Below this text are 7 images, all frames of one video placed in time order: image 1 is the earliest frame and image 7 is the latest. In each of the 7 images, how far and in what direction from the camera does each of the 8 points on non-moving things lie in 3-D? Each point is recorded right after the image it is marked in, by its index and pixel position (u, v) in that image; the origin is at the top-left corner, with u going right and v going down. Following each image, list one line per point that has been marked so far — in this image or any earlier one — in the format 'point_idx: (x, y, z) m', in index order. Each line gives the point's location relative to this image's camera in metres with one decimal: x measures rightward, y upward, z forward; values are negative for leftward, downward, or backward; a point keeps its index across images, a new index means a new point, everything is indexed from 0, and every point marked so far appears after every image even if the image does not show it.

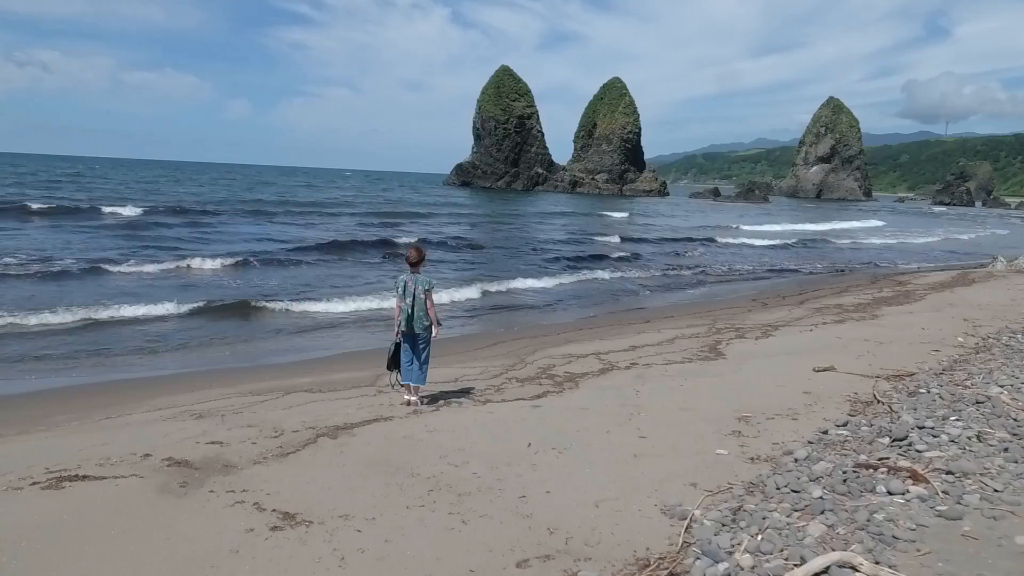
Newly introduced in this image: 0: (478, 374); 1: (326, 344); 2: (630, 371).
0: (-0.3, -0.7, +6.2) m
1: (-2.1, -0.5, +7.8) m
2: (+1.0, -0.7, +6.1) m
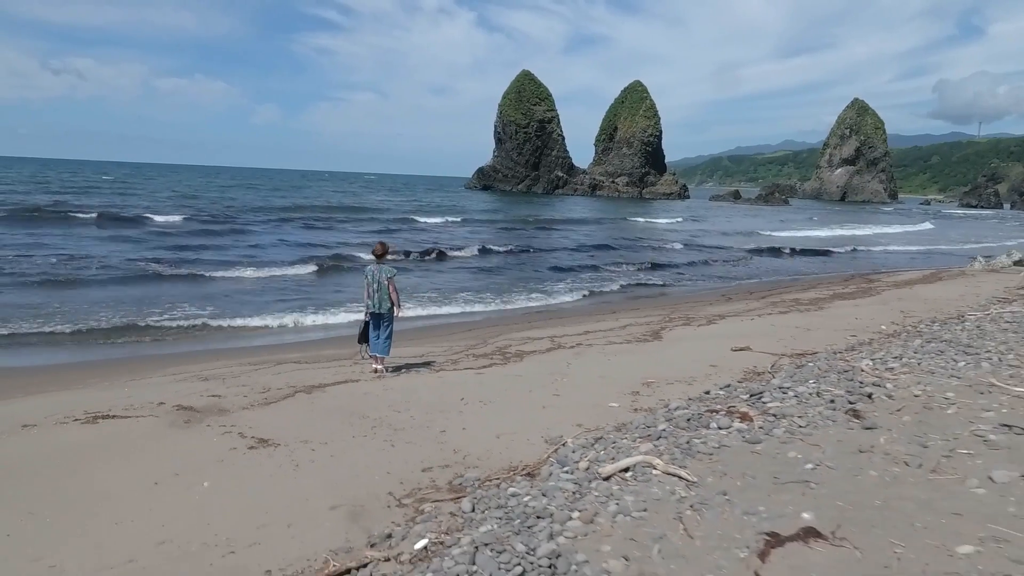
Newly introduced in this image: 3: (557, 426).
0: (-0.7, -0.6, +7.2) m
1: (-2.5, -0.4, +9.0) m
2: (+0.6, -0.6, +7.2) m
3: (+0.3, -0.9, +4.7) m
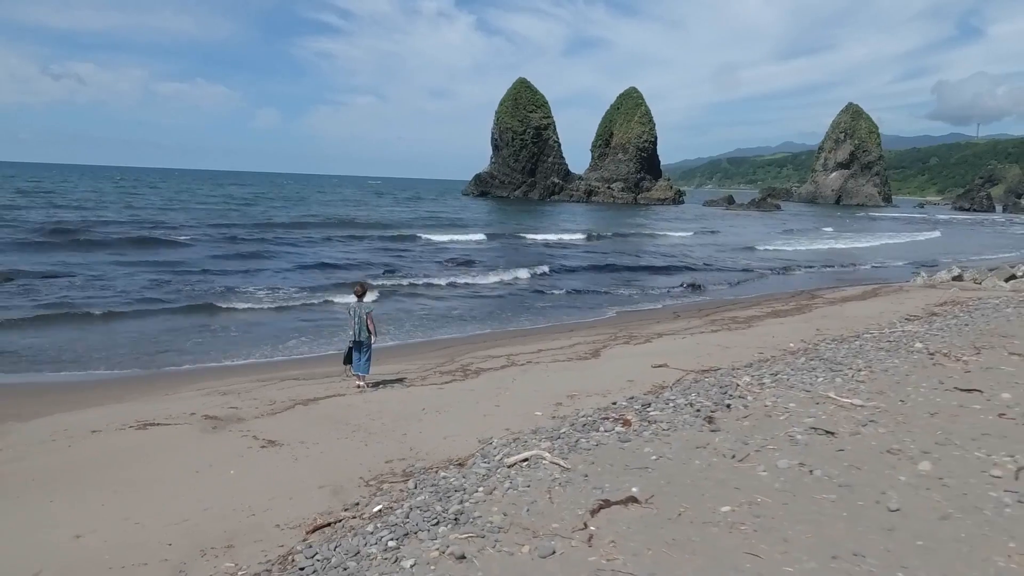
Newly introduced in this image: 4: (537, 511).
0: (-1.2, -1.0, +8.8) m
1: (-2.9, -0.8, +10.6) m
2: (+0.1, -0.9, +8.7) m
3: (-0.2, -1.2, +6.3) m
4: (+0.2, -1.4, +4.4) m
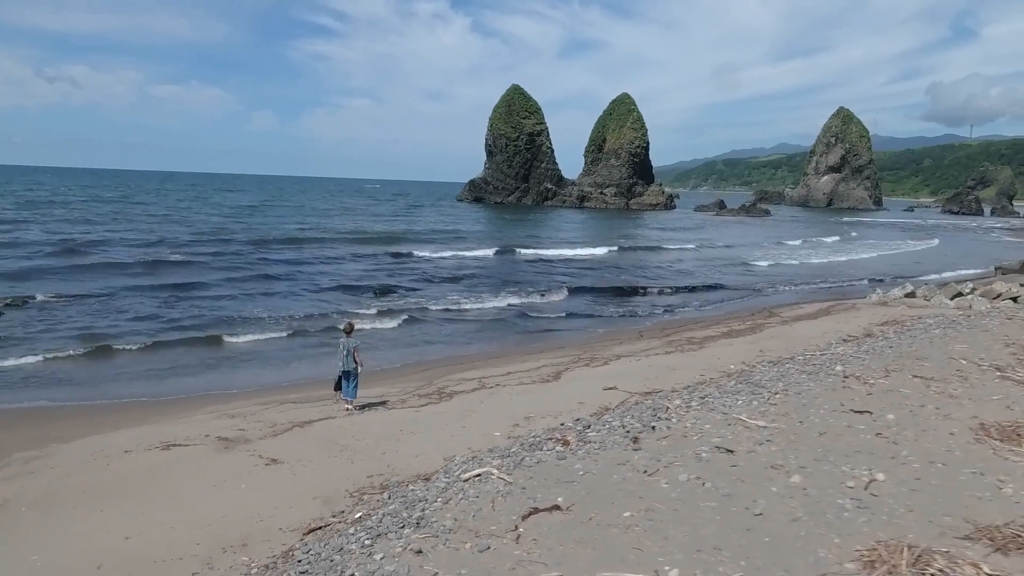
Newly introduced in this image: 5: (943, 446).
0: (-1.6, -1.4, +10.1) m
1: (-3.4, -1.3, +11.9) m
2: (-0.3, -1.4, +10.1) m
3: (-0.6, -1.7, +7.6) m
4: (-0.2, -1.8, +5.7) m
5: (+4.4, -1.6, +7.4) m
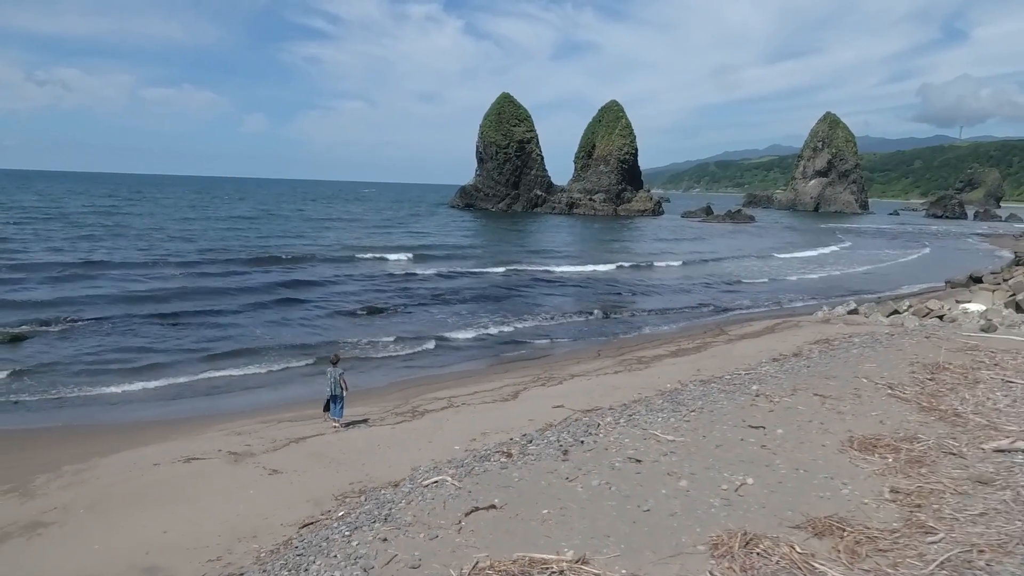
0: (-2.2, -2.0, +11.9) m
1: (-4.0, -1.8, +13.6) m
2: (-0.9, -2.0, +11.9) m
3: (-1.2, -2.2, +9.4) m
4: (-0.8, -2.3, +7.6) m
5: (+3.8, -2.1, +9.3) m
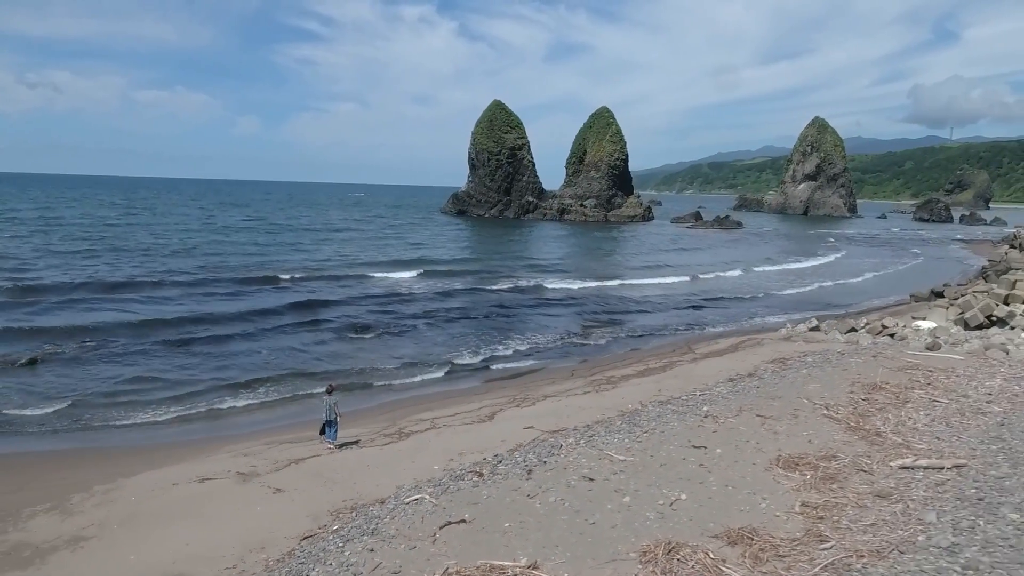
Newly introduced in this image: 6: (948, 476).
0: (-2.6, -2.6, +13.4) m
1: (-4.4, -2.5, +15.1) m
2: (-1.4, -2.6, +13.3) m
3: (-1.6, -2.8, +10.9) m
4: (-1.2, -3.0, +9.0) m
5: (+3.4, -2.7, +10.8) m
6: (+6.3, -2.7, +10.5) m
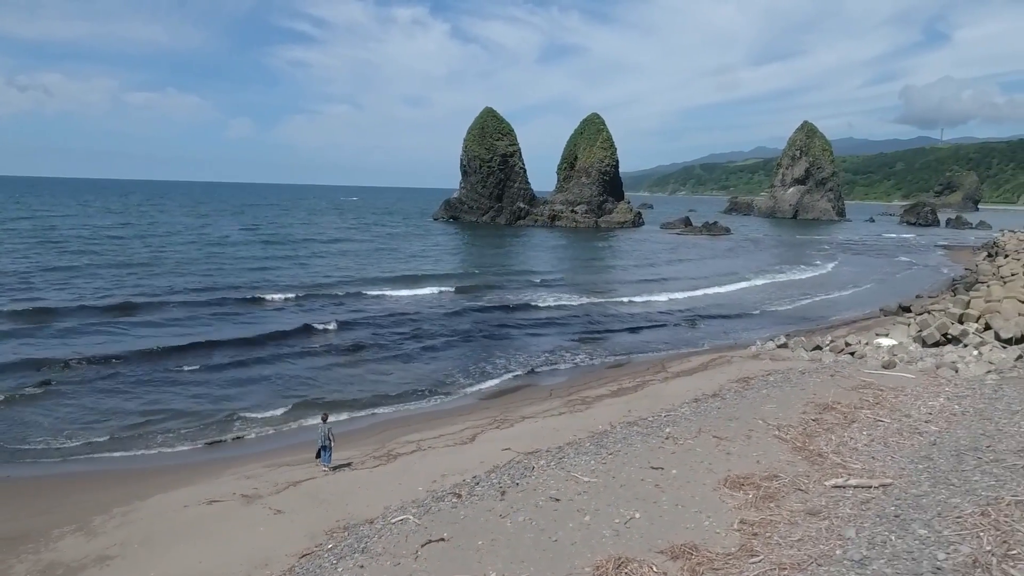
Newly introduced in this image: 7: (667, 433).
0: (-3.1, -3.3, +14.7) m
1: (-4.9, -3.2, +16.4) m
2: (-1.8, -3.3, +14.6) m
3: (-2.0, -3.5, +12.2) m
4: (-1.6, -3.6, +10.3) m
5: (+3.0, -3.4, +12.1) m
6: (+5.9, -3.4, +11.9) m
7: (+3.2, -3.0, +15.1) m
